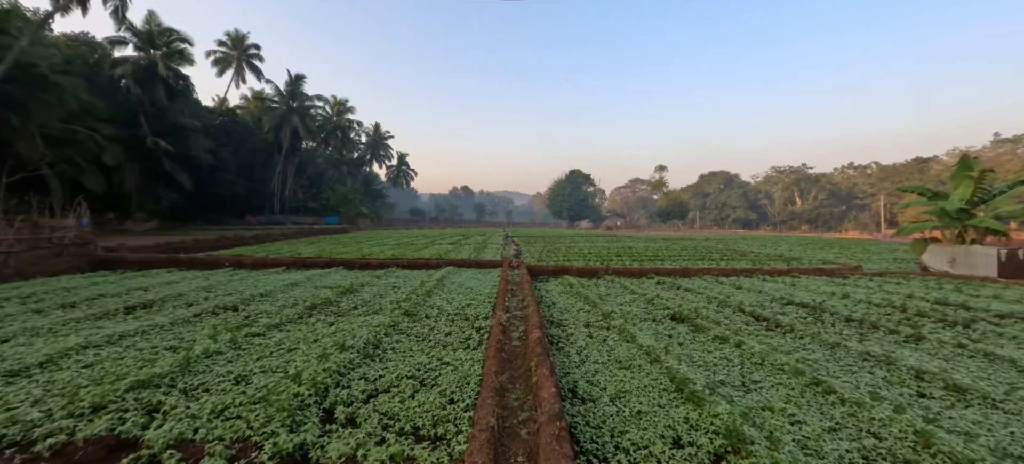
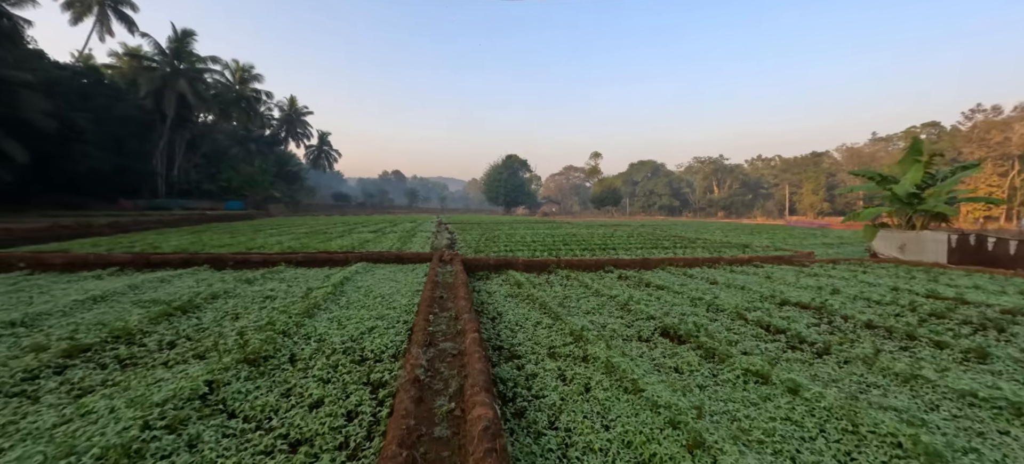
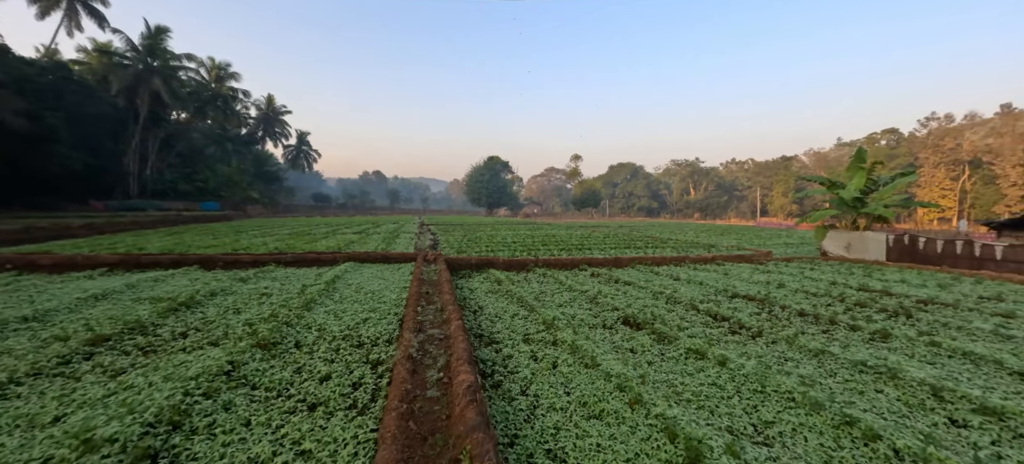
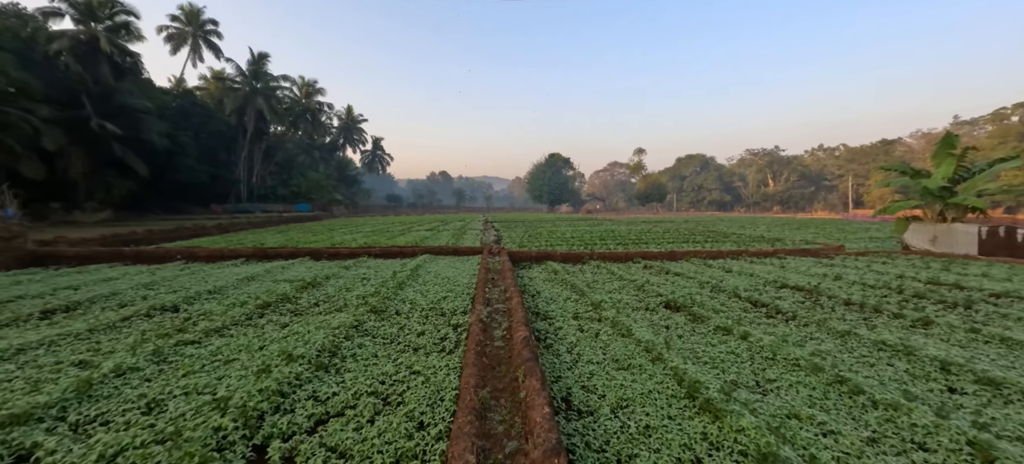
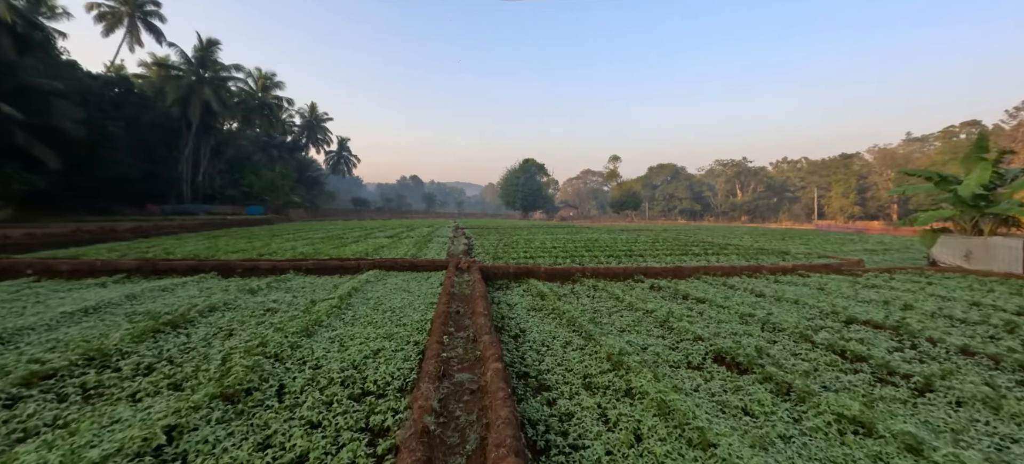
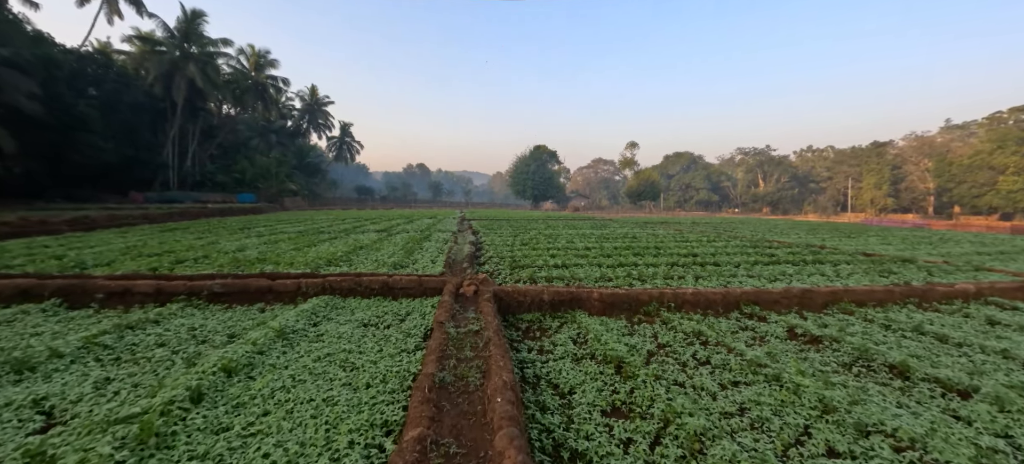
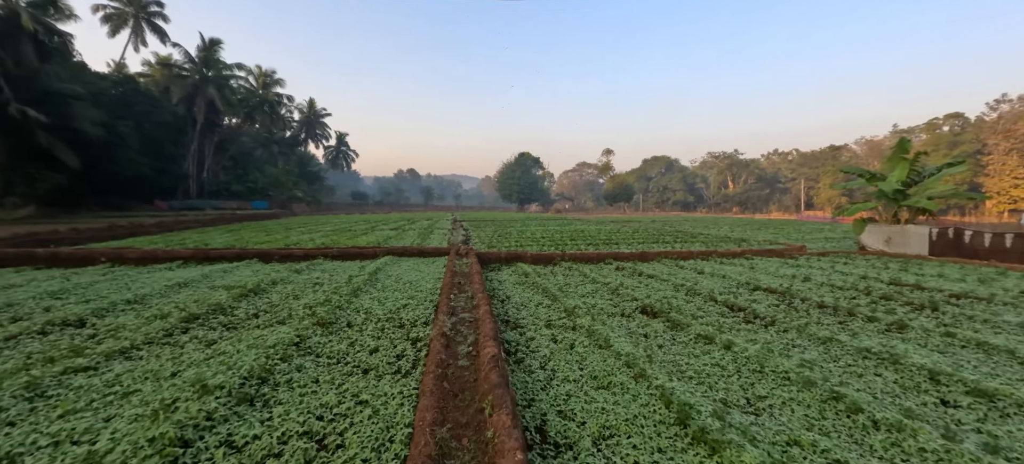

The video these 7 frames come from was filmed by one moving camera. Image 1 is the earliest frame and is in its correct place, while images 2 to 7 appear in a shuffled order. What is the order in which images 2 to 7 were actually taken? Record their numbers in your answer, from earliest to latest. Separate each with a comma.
4, 7, 3, 2, 5, 6
